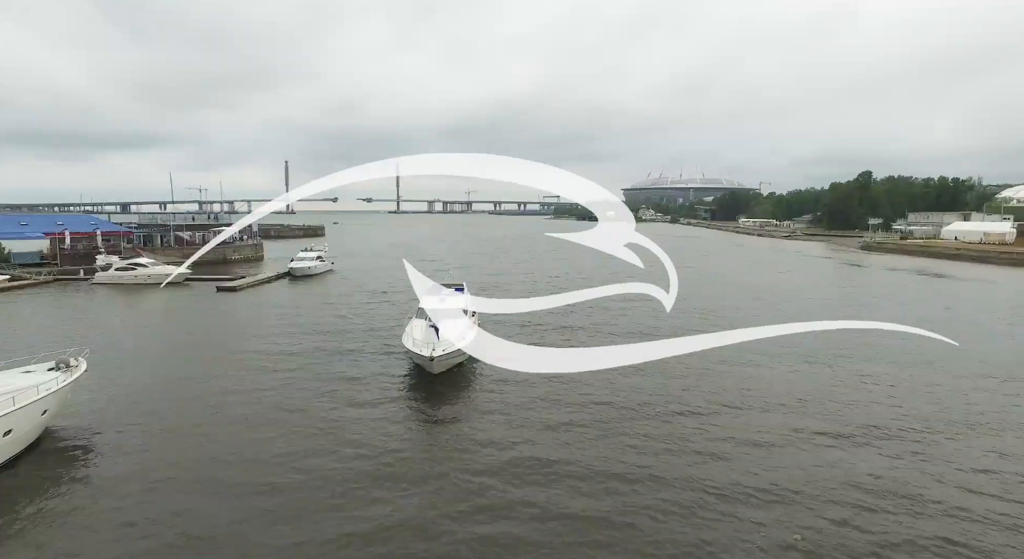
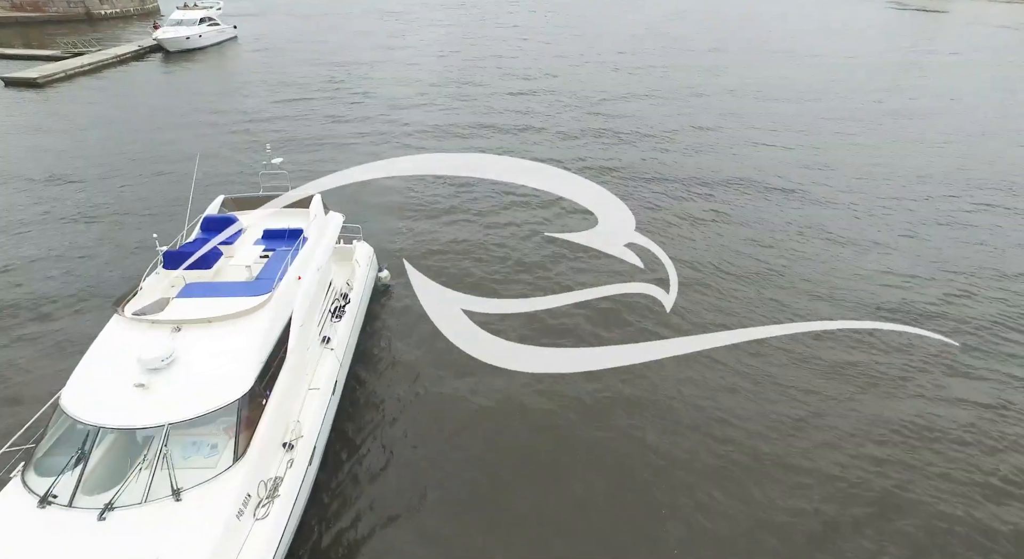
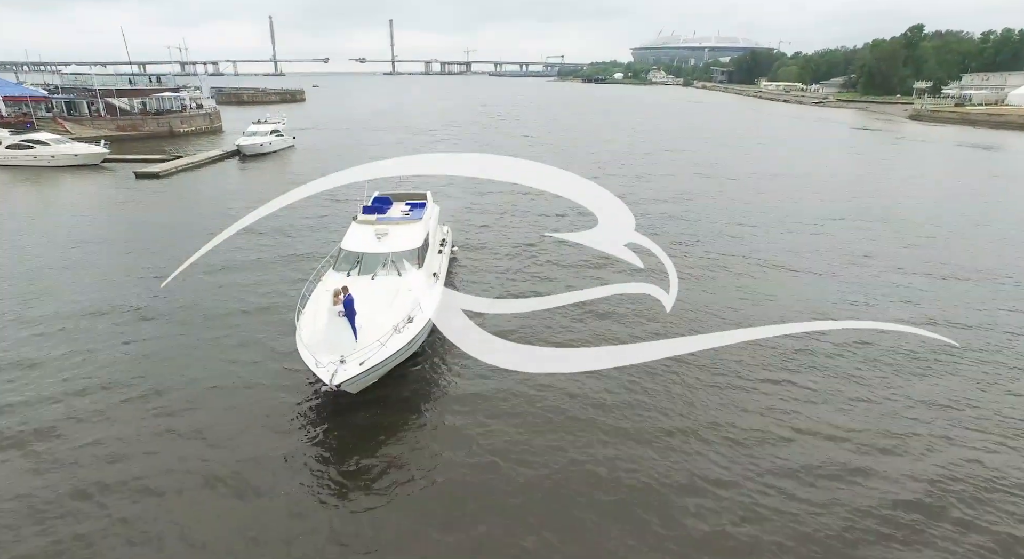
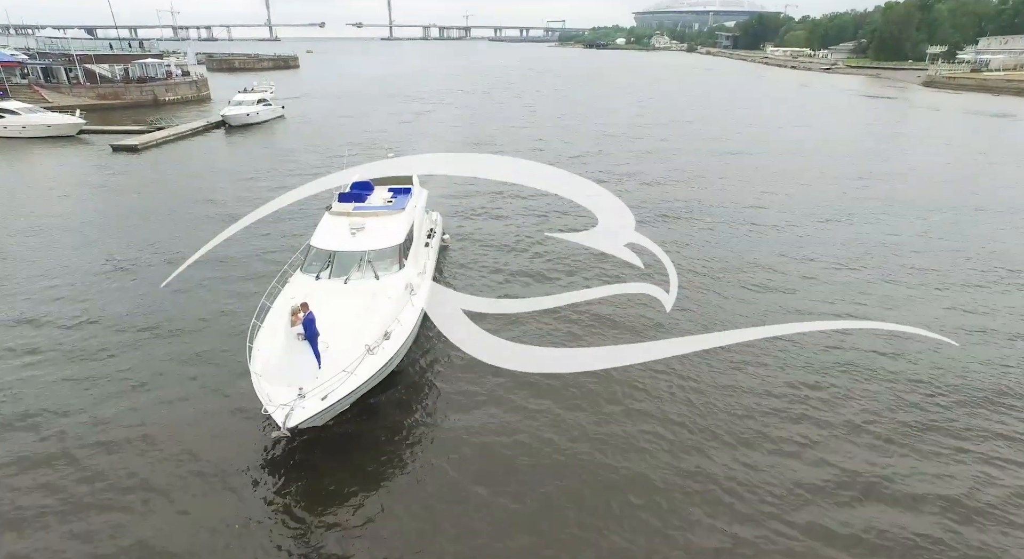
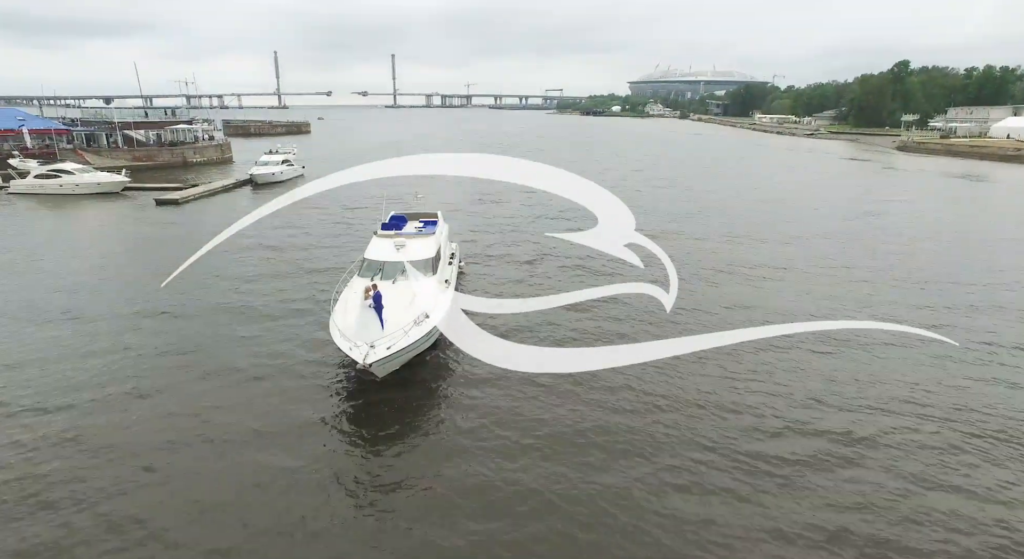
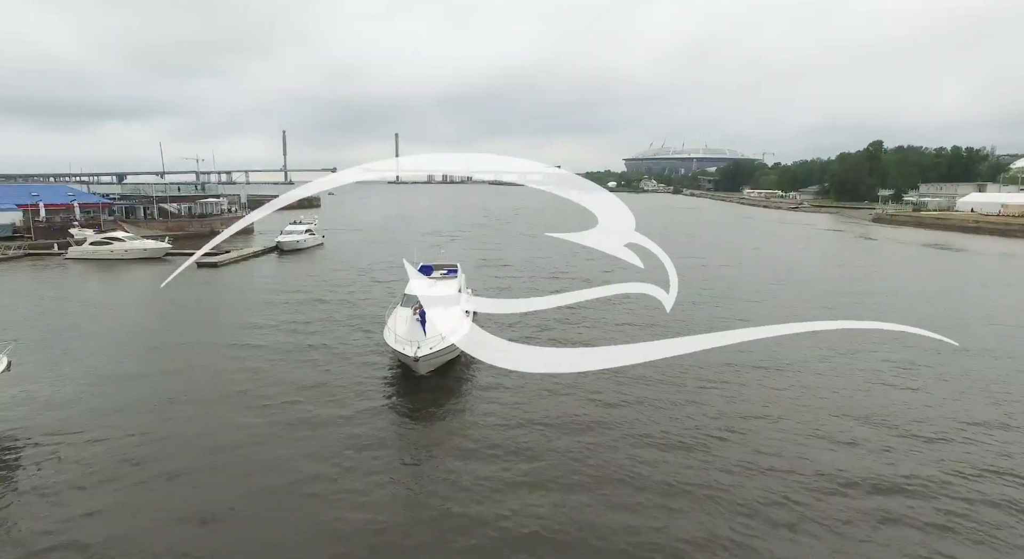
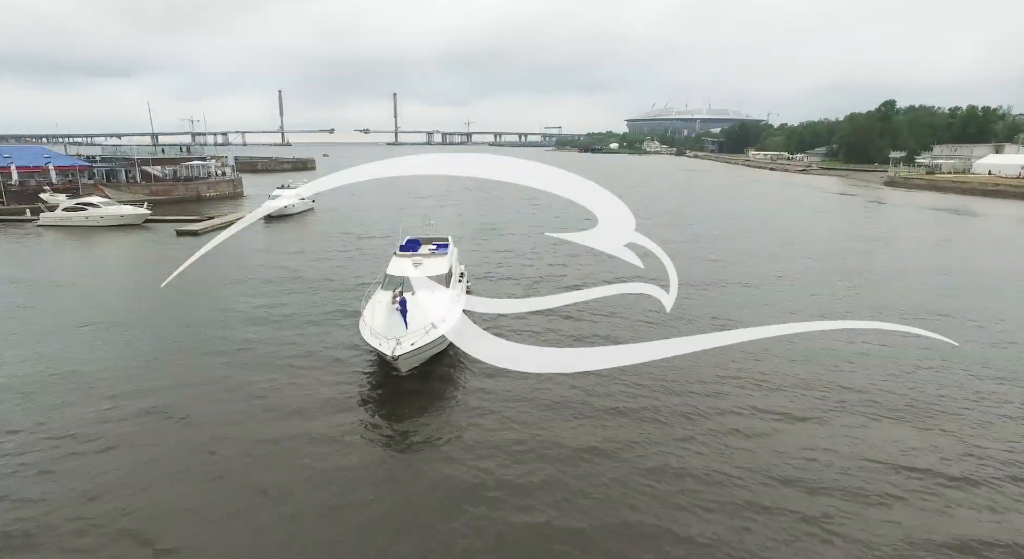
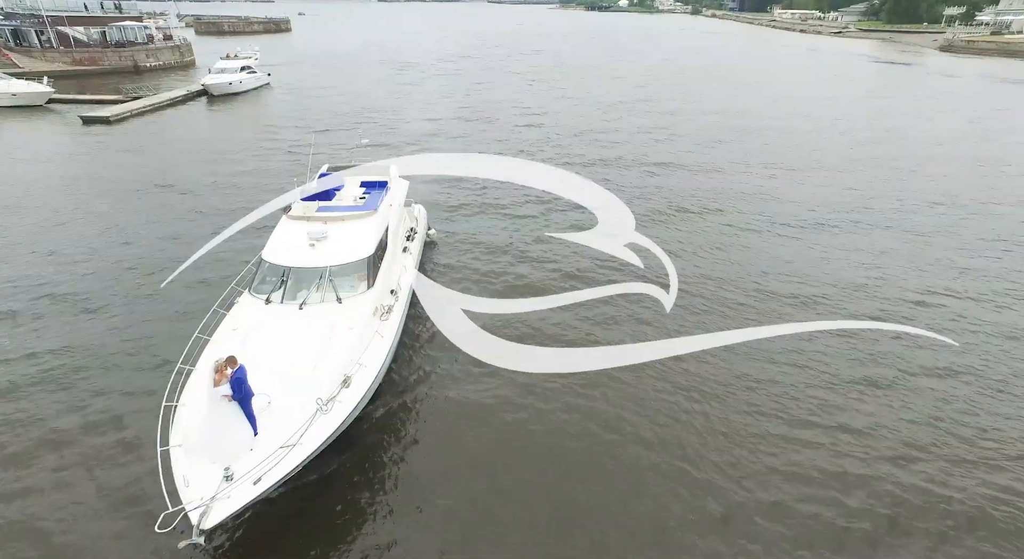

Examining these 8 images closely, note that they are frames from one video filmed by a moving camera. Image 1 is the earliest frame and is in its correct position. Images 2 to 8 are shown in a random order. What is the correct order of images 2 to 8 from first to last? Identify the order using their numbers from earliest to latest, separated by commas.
6, 7, 5, 3, 4, 8, 2
